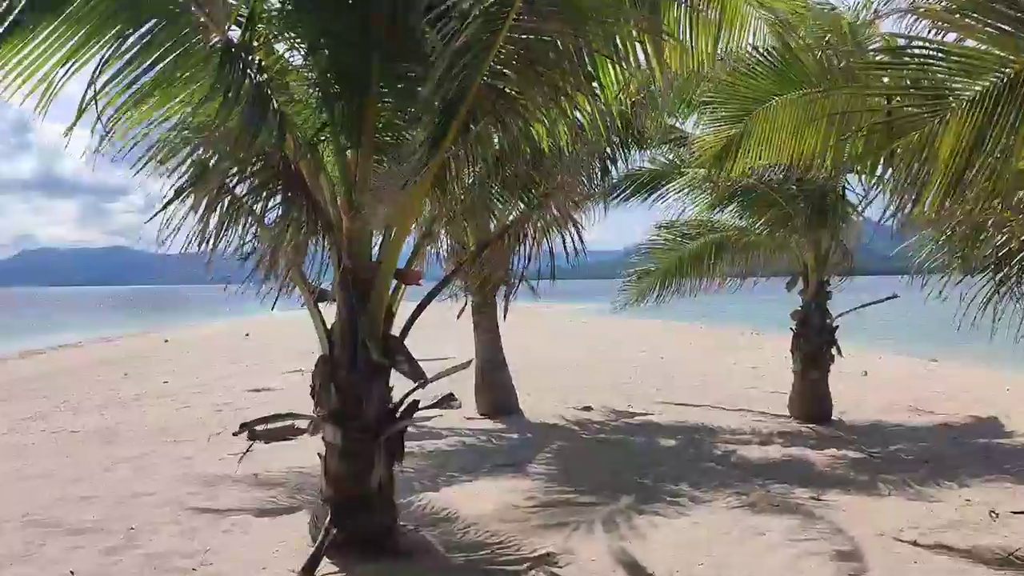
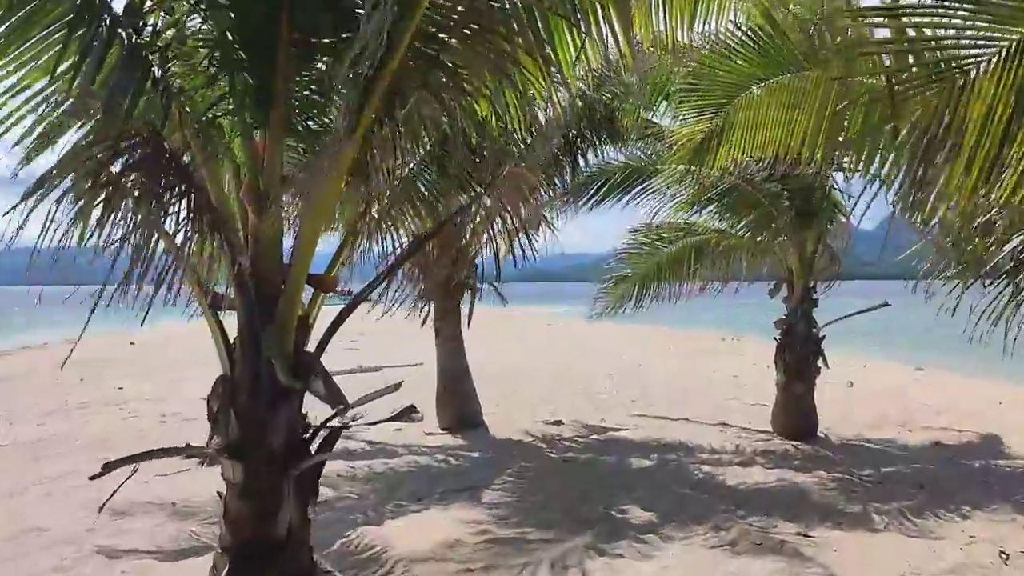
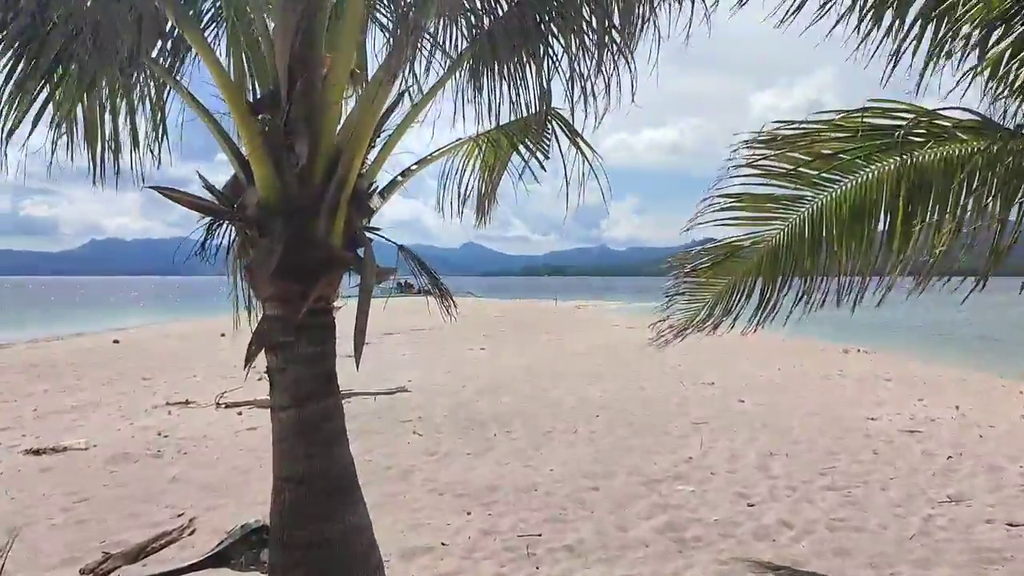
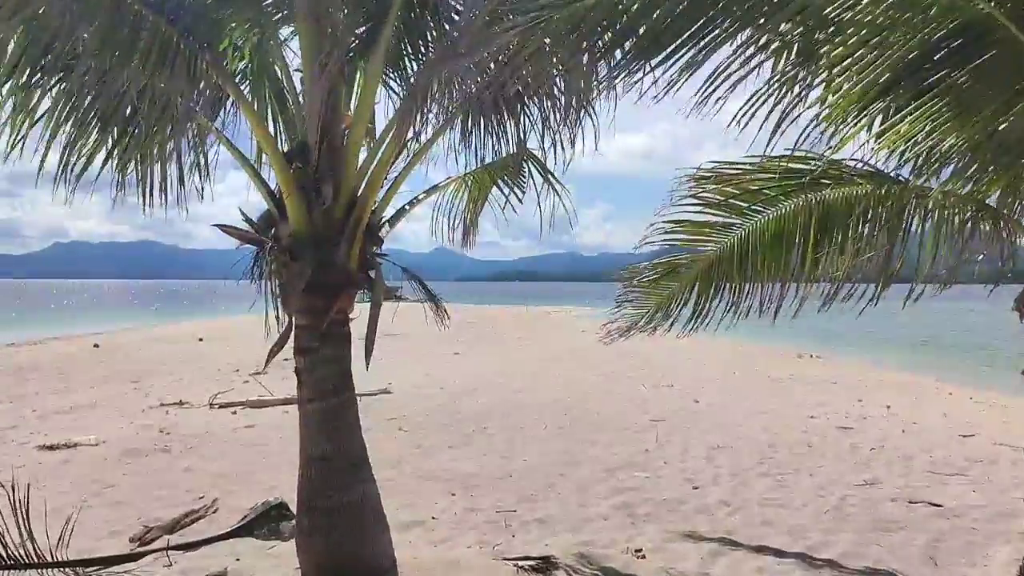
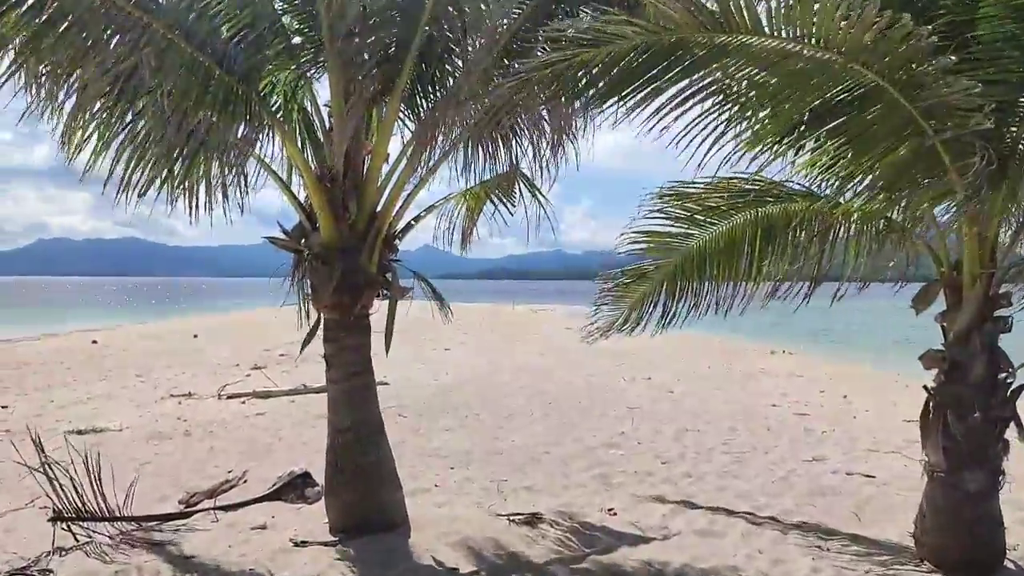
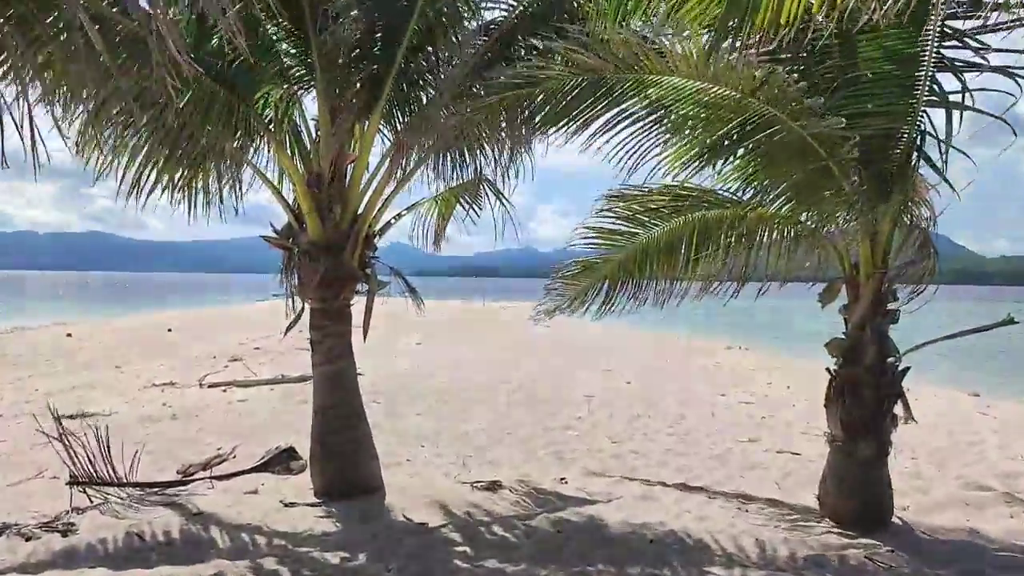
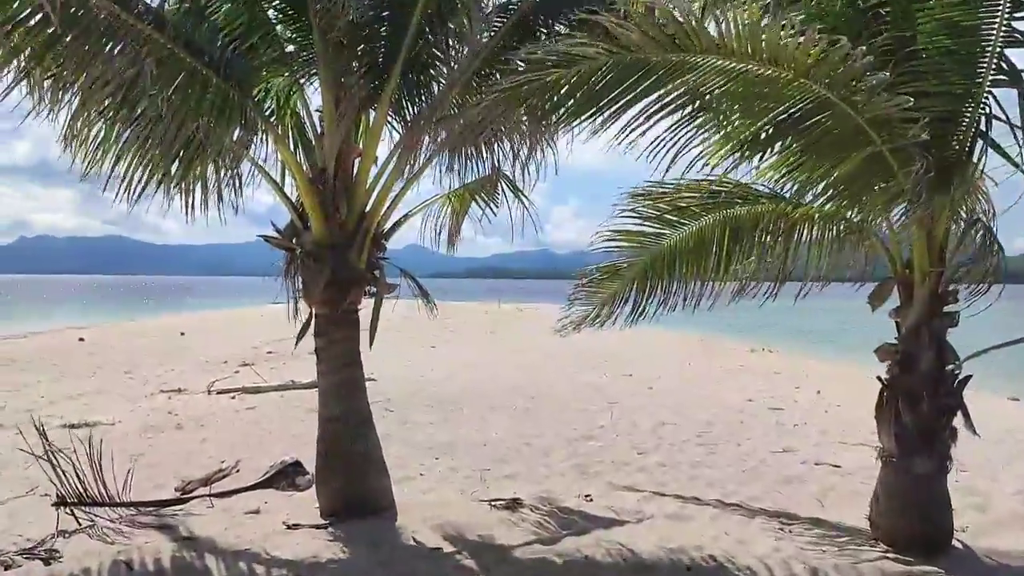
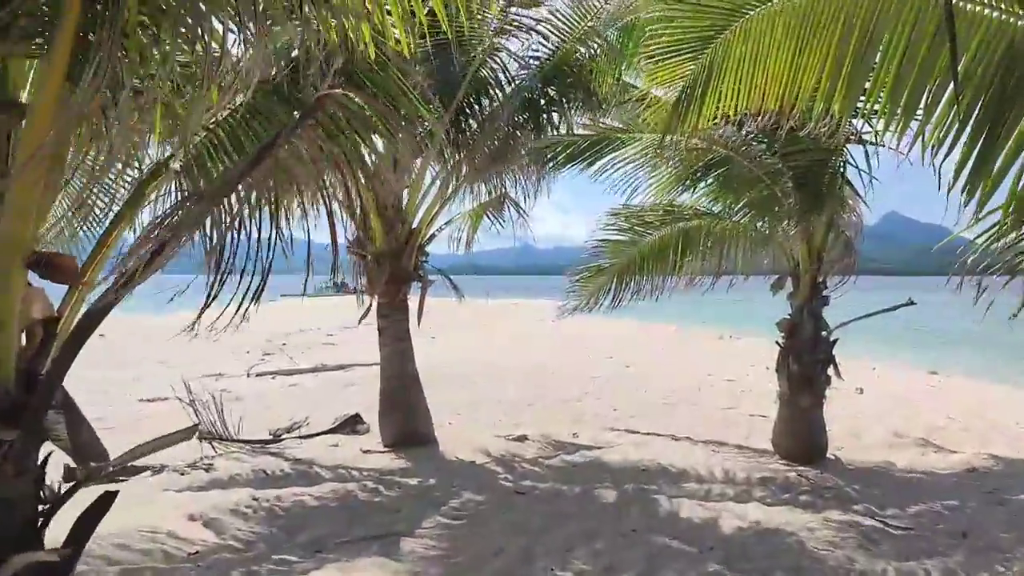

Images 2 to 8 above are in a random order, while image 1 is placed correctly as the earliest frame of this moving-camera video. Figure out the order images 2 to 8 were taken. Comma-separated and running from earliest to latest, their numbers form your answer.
2, 8, 6, 7, 5, 4, 3
